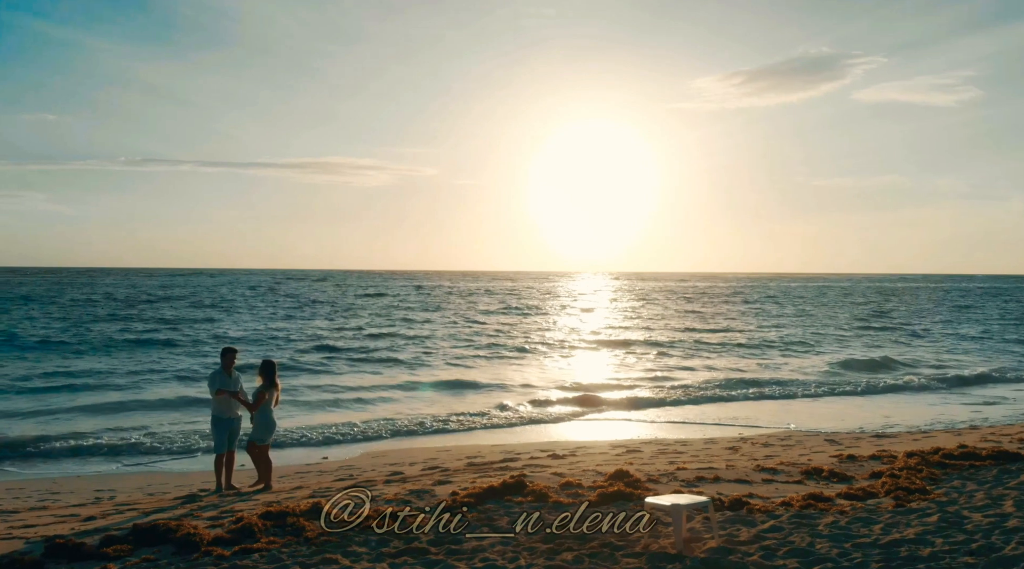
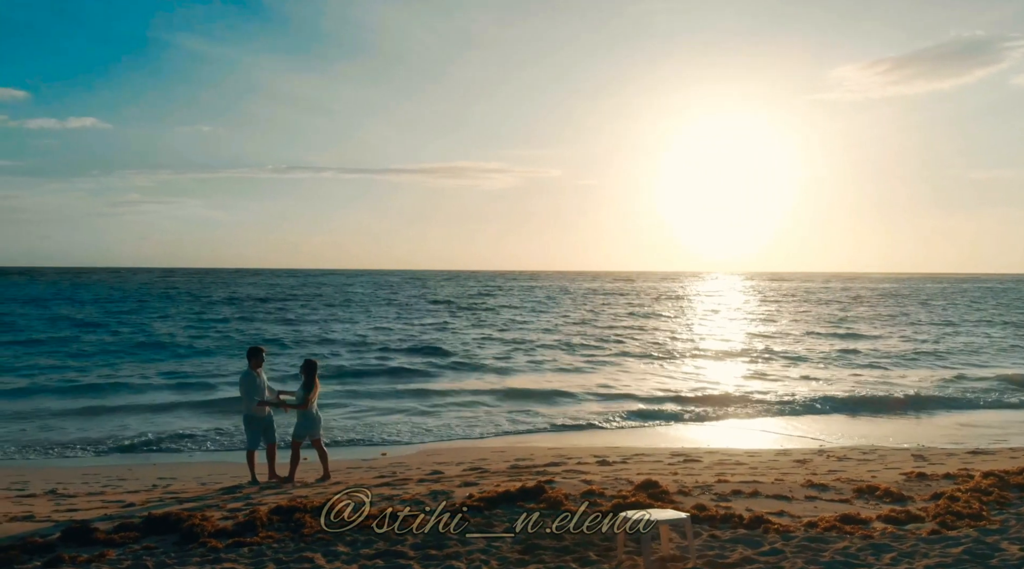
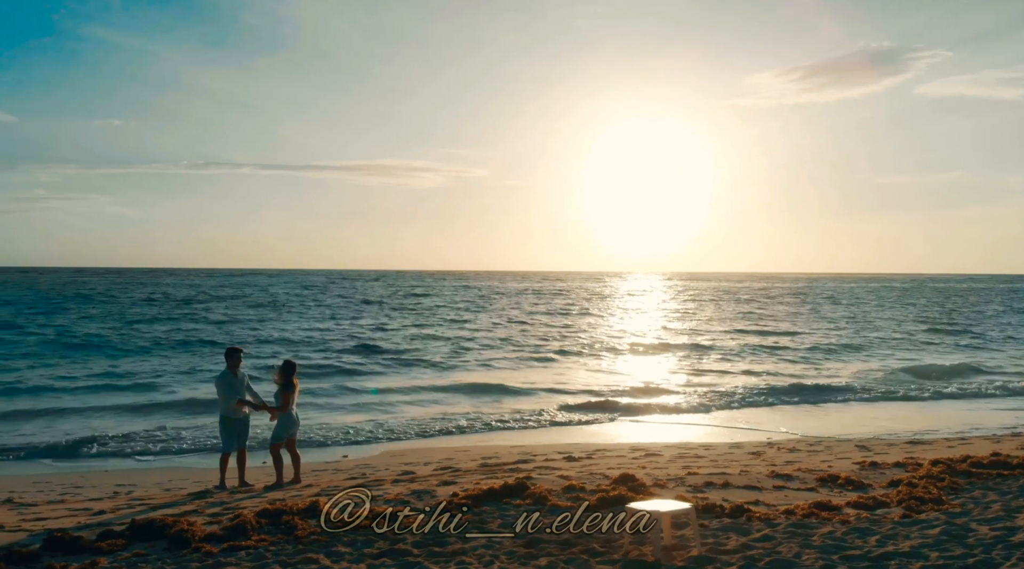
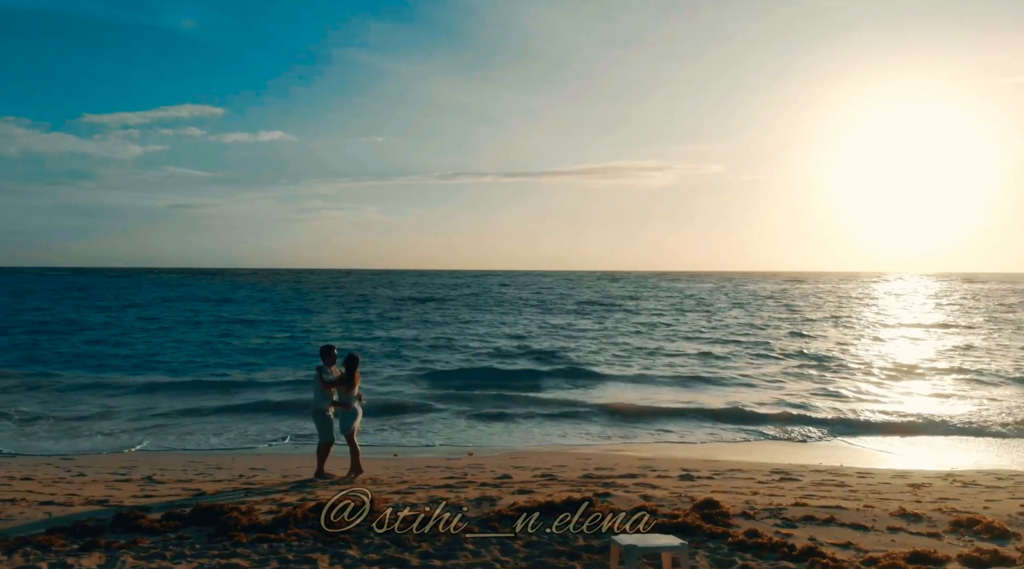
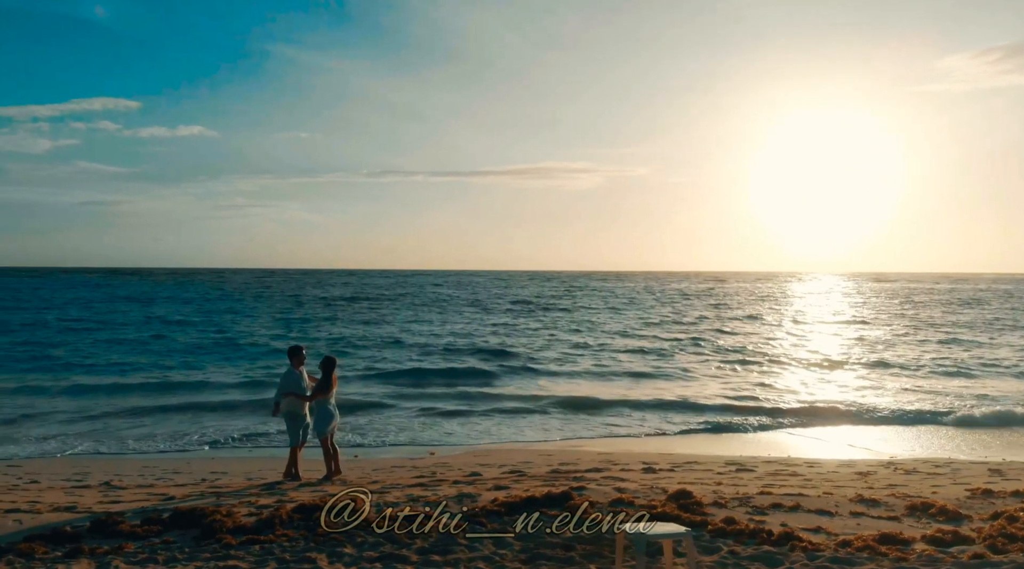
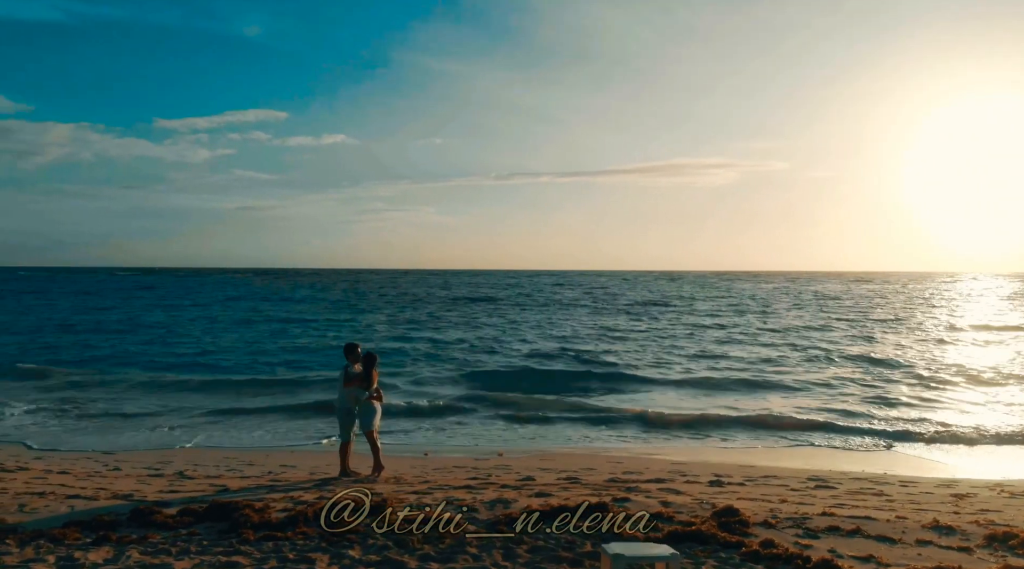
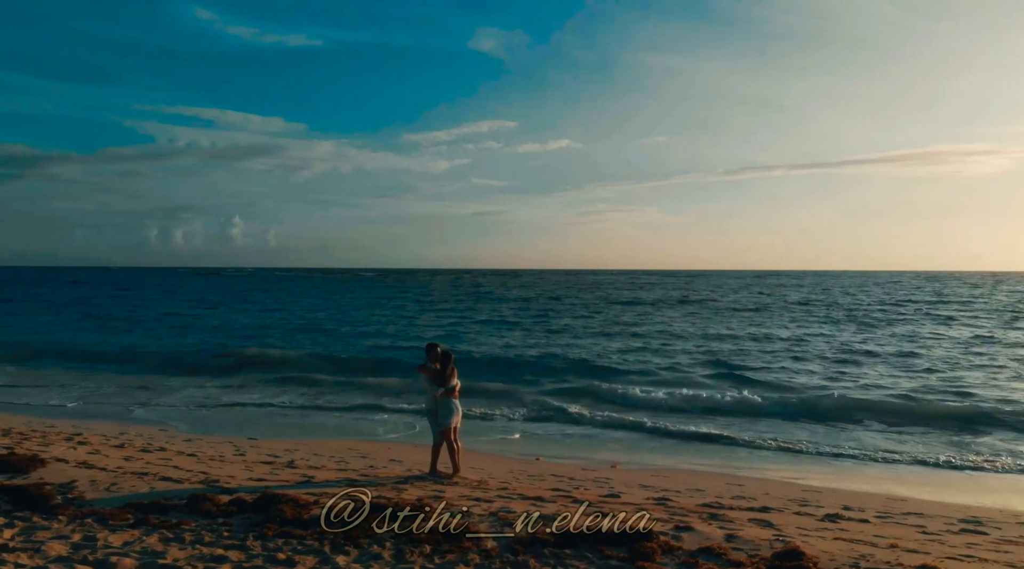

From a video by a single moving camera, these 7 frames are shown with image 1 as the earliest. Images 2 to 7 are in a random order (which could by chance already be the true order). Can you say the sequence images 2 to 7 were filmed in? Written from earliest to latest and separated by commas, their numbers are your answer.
3, 2, 5, 4, 6, 7
